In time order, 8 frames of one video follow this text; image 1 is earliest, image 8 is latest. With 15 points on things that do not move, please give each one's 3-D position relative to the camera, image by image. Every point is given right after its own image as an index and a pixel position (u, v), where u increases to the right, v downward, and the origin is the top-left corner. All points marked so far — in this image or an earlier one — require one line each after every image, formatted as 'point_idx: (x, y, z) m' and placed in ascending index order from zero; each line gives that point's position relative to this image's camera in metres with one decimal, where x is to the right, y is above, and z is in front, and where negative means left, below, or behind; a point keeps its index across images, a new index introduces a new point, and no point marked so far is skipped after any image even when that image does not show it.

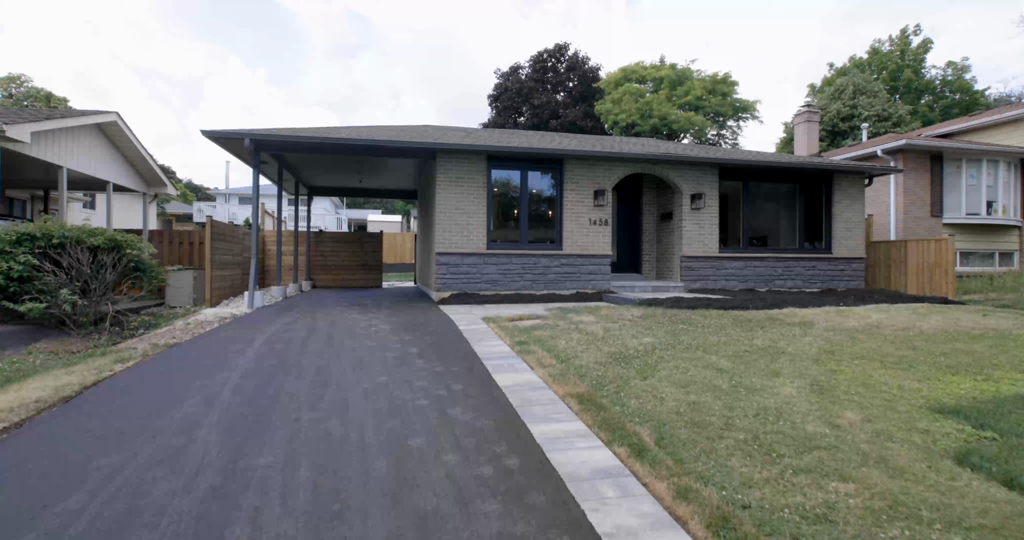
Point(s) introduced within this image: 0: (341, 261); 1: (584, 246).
0: (-4.4, +0.2, +14.9) m
1: (+1.3, +0.4, +10.3) m
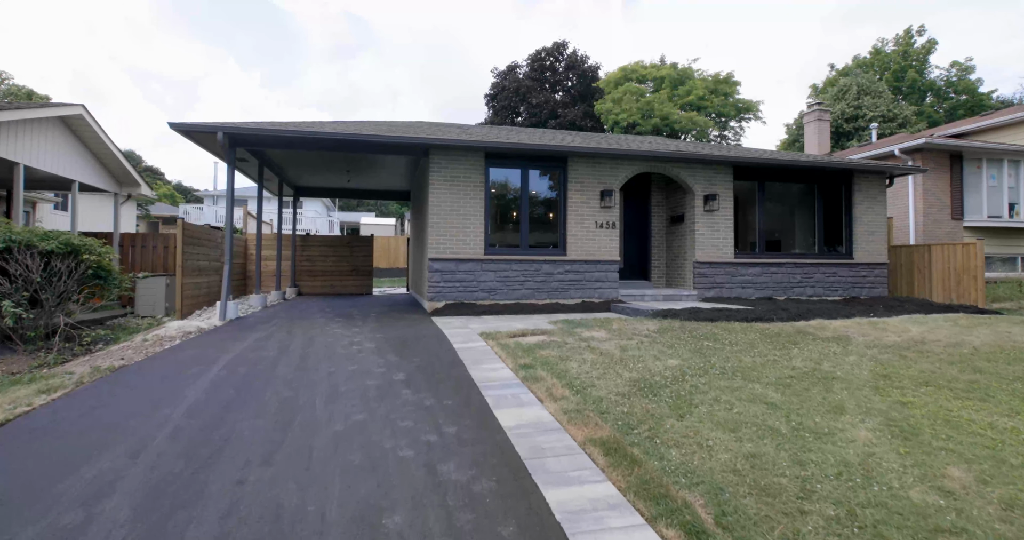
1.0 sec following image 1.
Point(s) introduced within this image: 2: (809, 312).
0: (-4.5, +0.1, +14.0) m
1: (+1.3, +0.3, +9.5) m
2: (+4.5, -0.6, +8.5) m
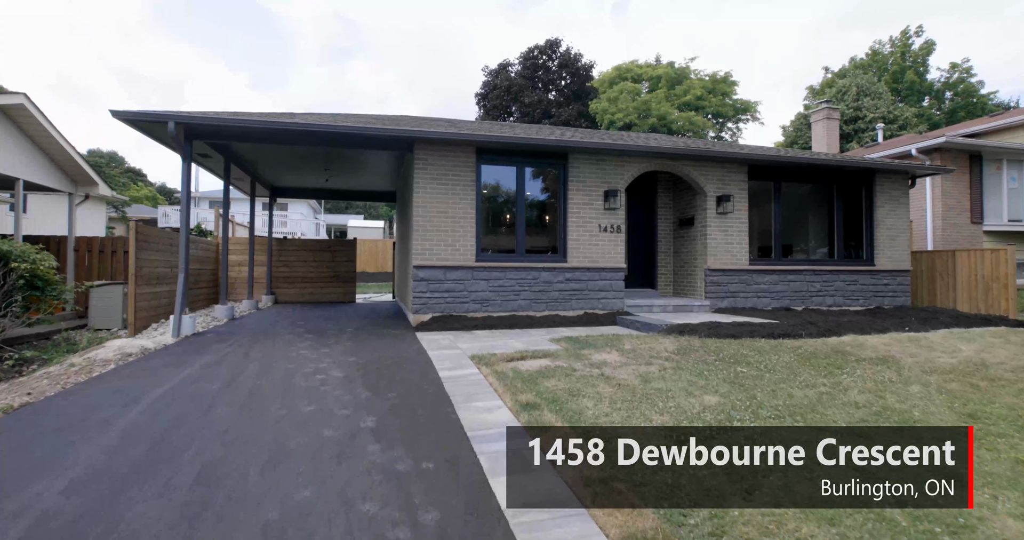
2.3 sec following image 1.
0: (-4.6, -0.1, +13.0) m
1: (+1.2, +0.2, +8.6) m
2: (+4.4, -0.7, +7.6) m
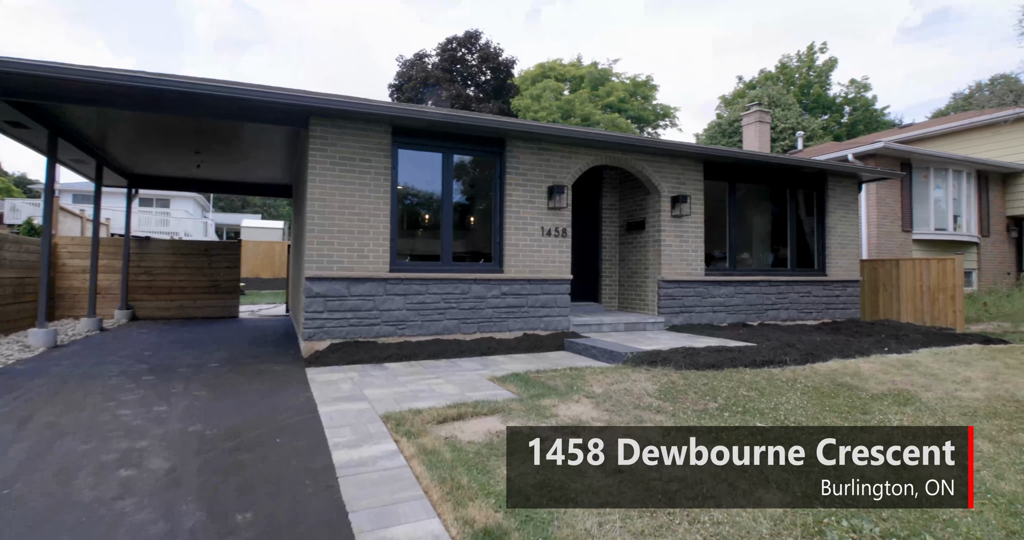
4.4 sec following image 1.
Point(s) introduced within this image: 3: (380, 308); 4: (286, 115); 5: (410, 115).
0: (-6.2, -0.2, +10.6) m
1: (+0.3, 0.0, +7.1) m
2: (+3.6, -0.9, +6.6) m
3: (-1.5, -0.4, +6.2) m
4: (-2.5, +1.7, +6.2) m
5: (-1.1, +1.7, +6.1) m
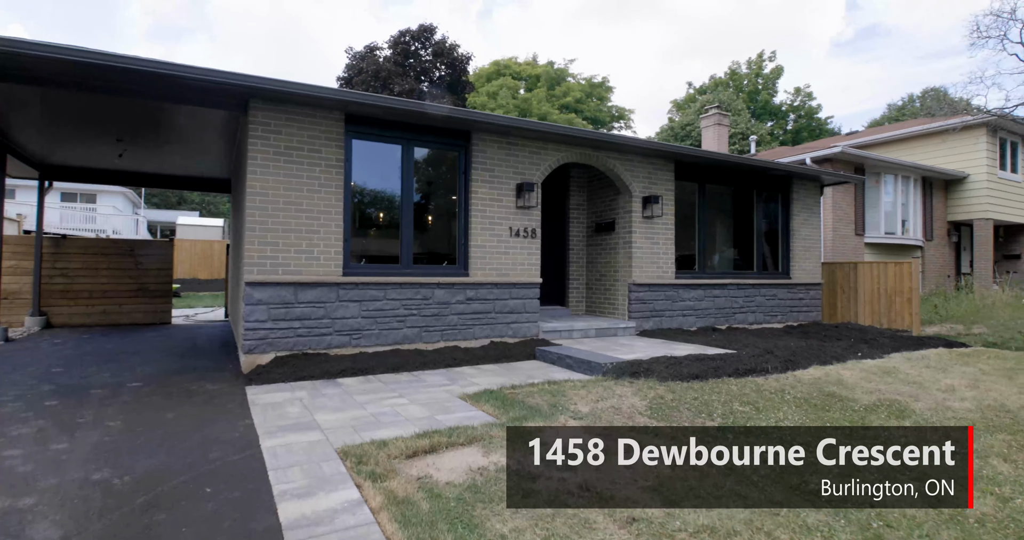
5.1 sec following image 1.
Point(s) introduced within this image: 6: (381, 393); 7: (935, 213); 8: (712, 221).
0: (-6.9, -0.2, +9.5) m
1: (-0.1, 0.0, +6.6) m
2: (+3.2, -0.9, +6.4) m
3: (-1.8, -0.5, +5.6) m
4: (-2.8, +1.6, +5.5) m
5: (-1.4, +1.6, +5.5) m
6: (-1.0, -1.0, +4.5) m
7: (+10.7, +1.4, +14.3) m
8: (+3.1, +0.8, +8.8) m
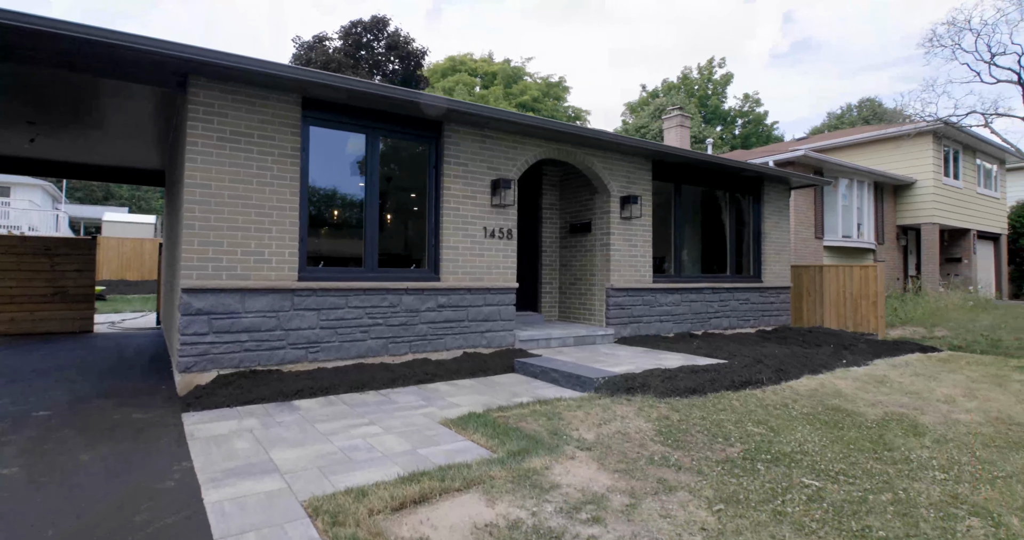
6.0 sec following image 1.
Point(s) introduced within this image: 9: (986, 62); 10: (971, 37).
0: (-7.4, -0.3, +8.3) m
1: (-0.4, 0.0, +6.0) m
2: (+2.9, -1.0, +6.2) m
3: (-2.0, -0.5, +4.9) m
4: (-2.9, +1.6, +4.7) m
5: (-1.6, +1.6, +4.8) m
6: (-1.1, -1.0, +3.8) m
7: (+9.7, +1.4, +14.7) m
8: (+2.6, +0.7, +8.5) m
9: (+8.3, +3.6, +10.0) m
10: (+8.0, +4.0, +9.9) m
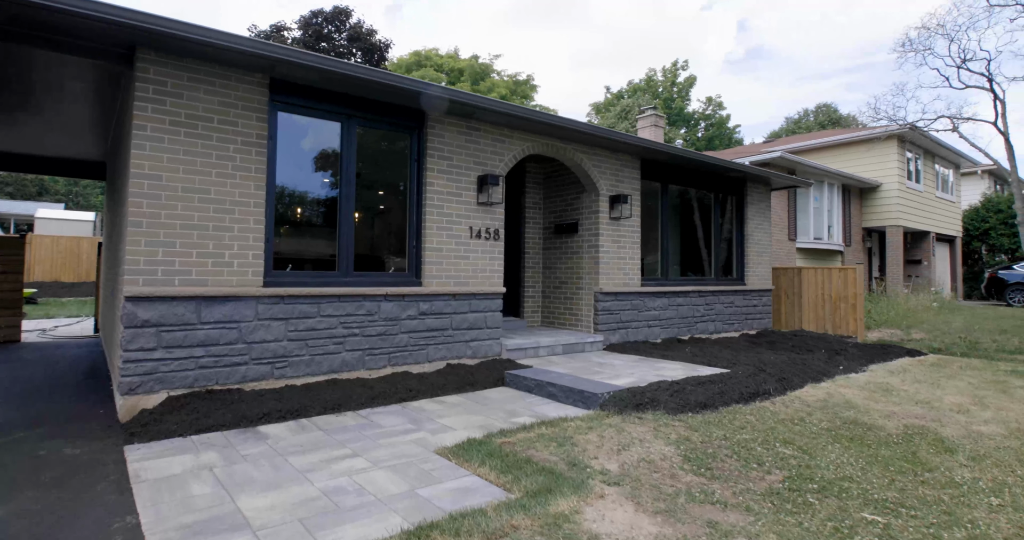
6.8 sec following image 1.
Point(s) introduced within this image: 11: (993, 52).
0: (-7.6, -0.3, +7.3) m
1: (-0.5, -0.1, +5.5) m
2: (+2.8, -1.0, +5.9) m
3: (-2.0, -0.5, +4.3) m
4: (-3.0, +1.6, +4.0) m
5: (-1.6, +1.5, +4.2) m
6: (-1.1, -1.0, +3.3) m
7: (+8.9, +1.3, +14.9) m
8: (+2.3, +0.7, +8.2) m
9: (+7.9, +3.6, +10.1) m
10: (+7.6, +4.0, +10.0) m
11: (+7.9, +3.6, +9.4) m
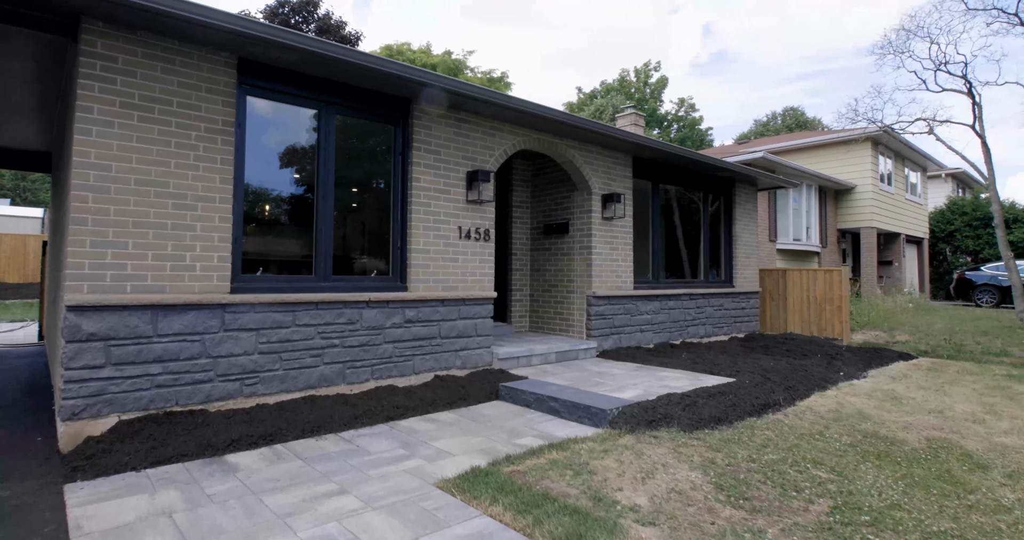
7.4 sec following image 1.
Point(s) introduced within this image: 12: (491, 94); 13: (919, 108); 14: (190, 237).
0: (-7.8, -0.3, +6.5) m
1: (-0.6, -0.1, +5.1) m
2: (+2.7, -1.0, +5.6) m
3: (-2.0, -0.6, +3.8) m
4: (-2.9, +1.5, +3.4) m
5: (-1.6, +1.5, +3.7) m
6: (-1.0, -1.1, +2.8) m
7: (+8.3, +1.3, +14.9) m
8: (+2.1, +0.6, +7.9) m
9: (+7.5, +3.6, +10.1) m
10: (+7.2, +4.0, +10.0) m
11: (+7.6, +3.5, +9.4) m
12: (-0.2, +1.5, +4.9) m
13: (+7.6, +3.0, +10.5) m
14: (-2.1, +0.2, +3.7) m
